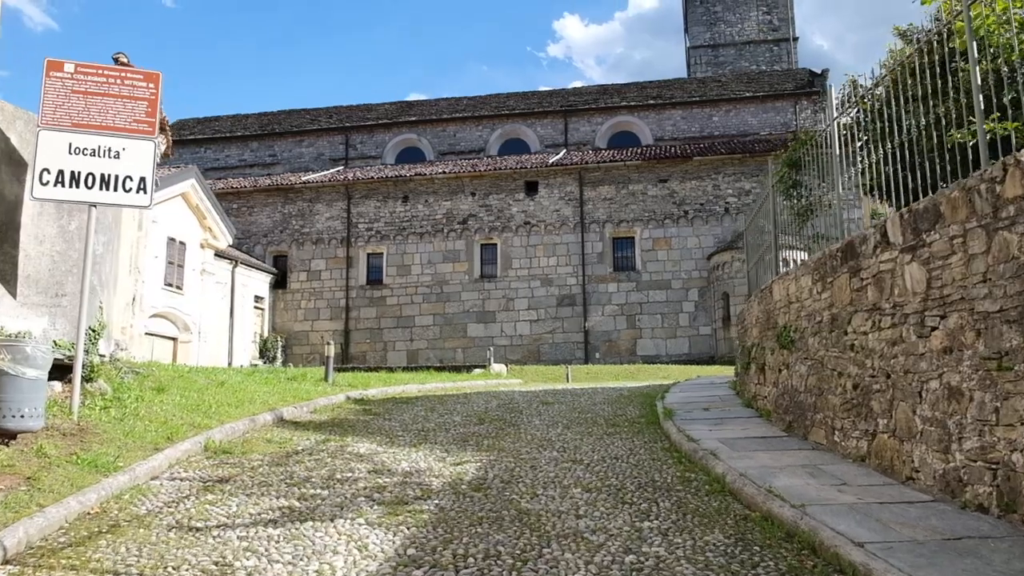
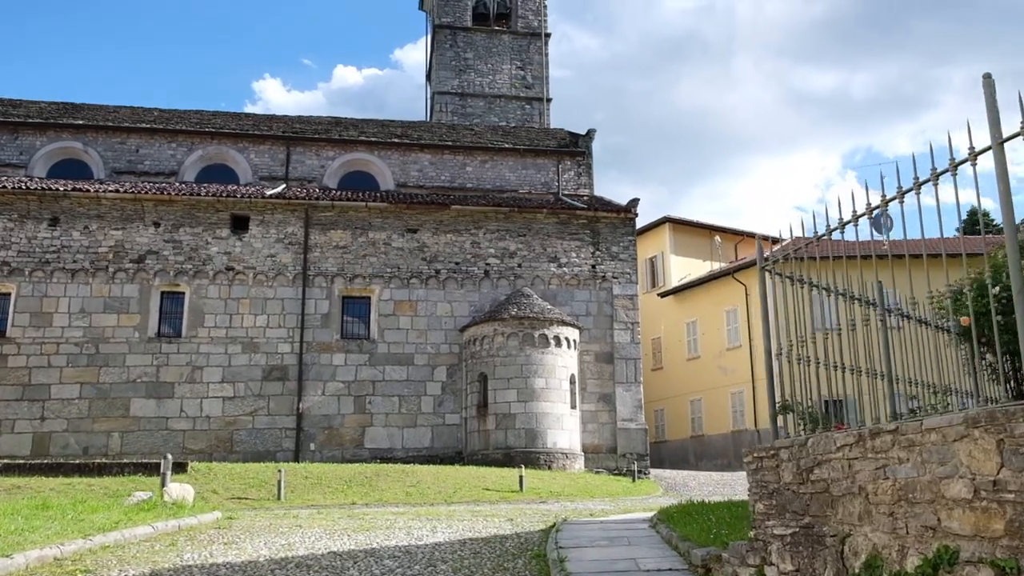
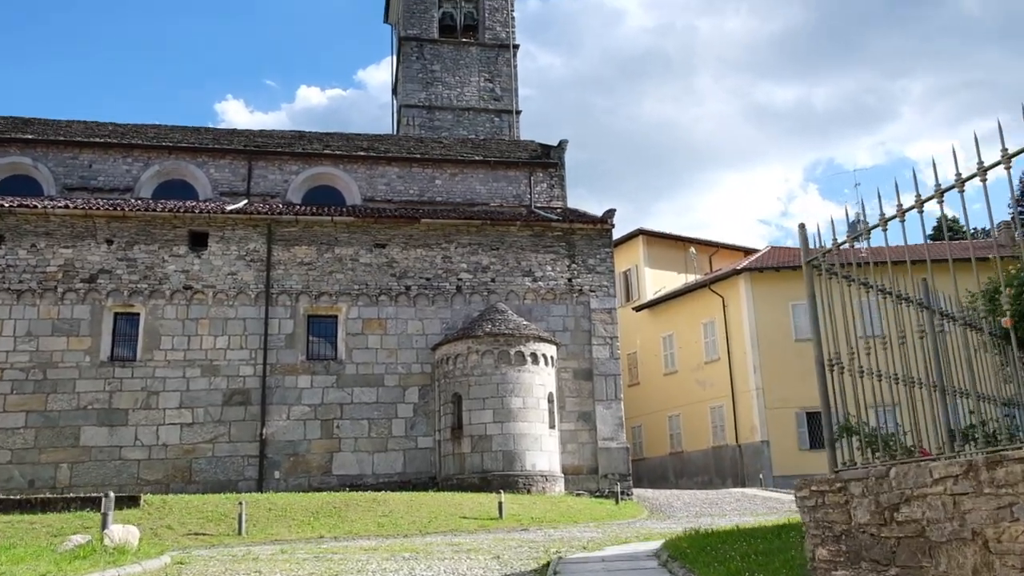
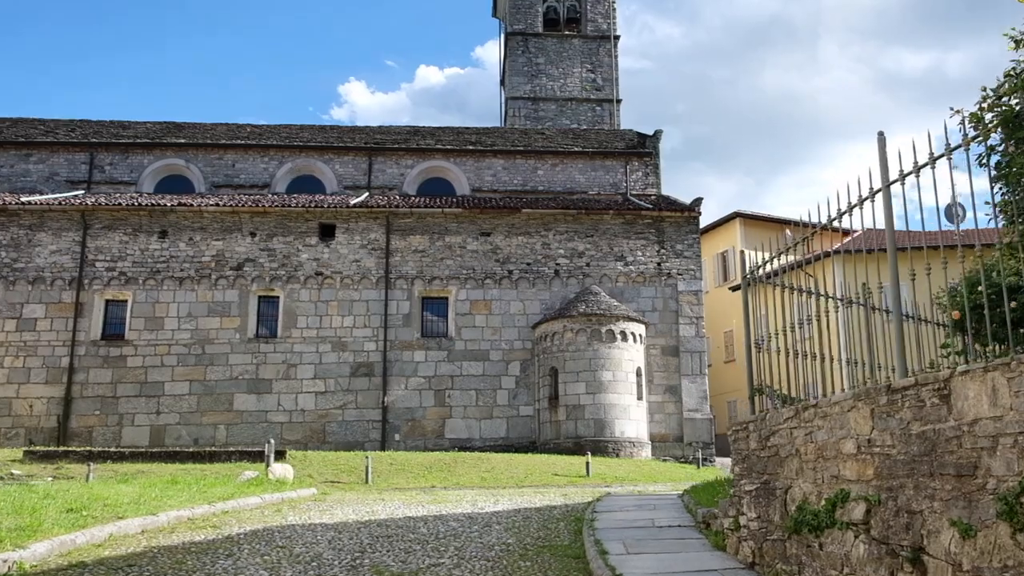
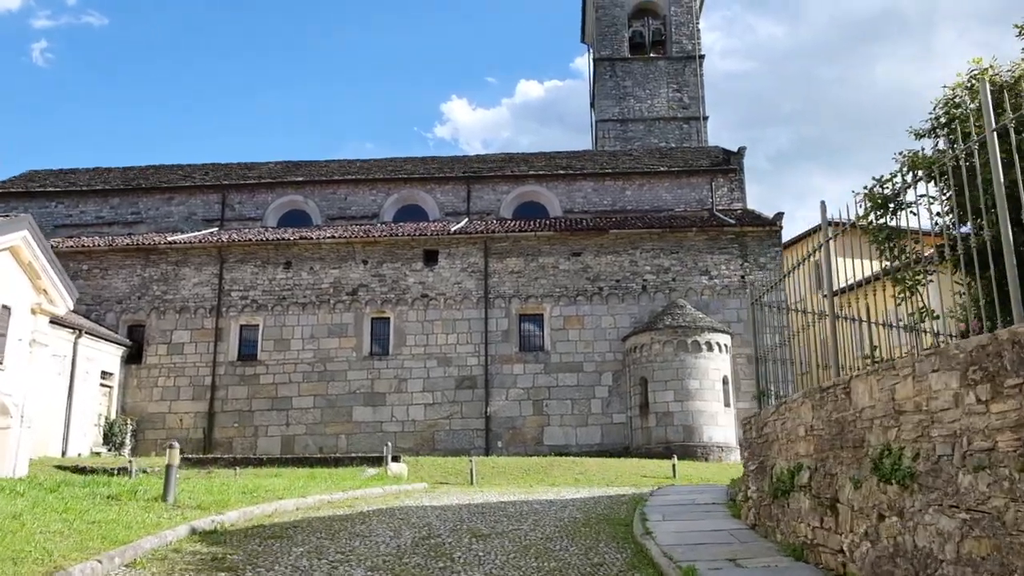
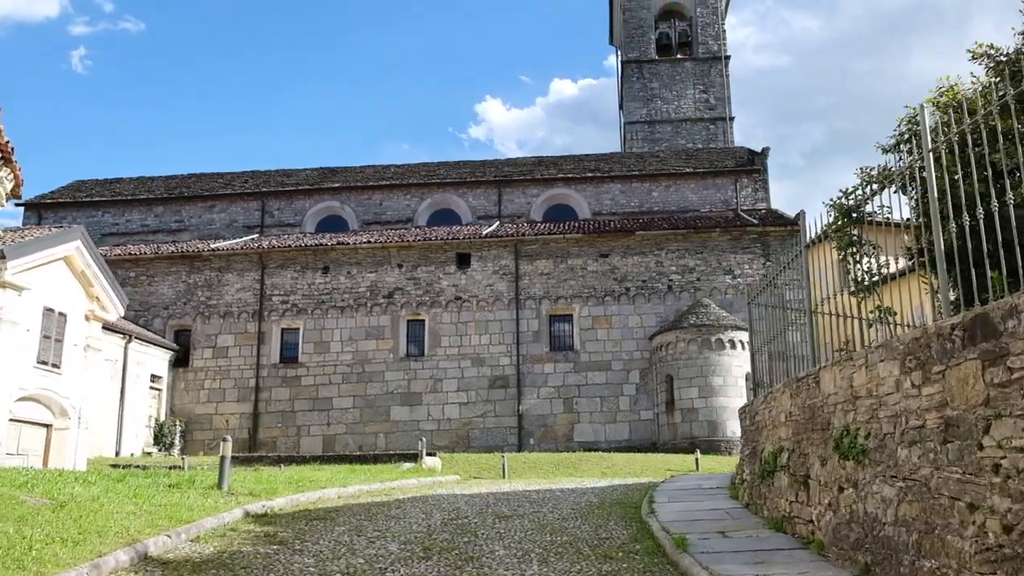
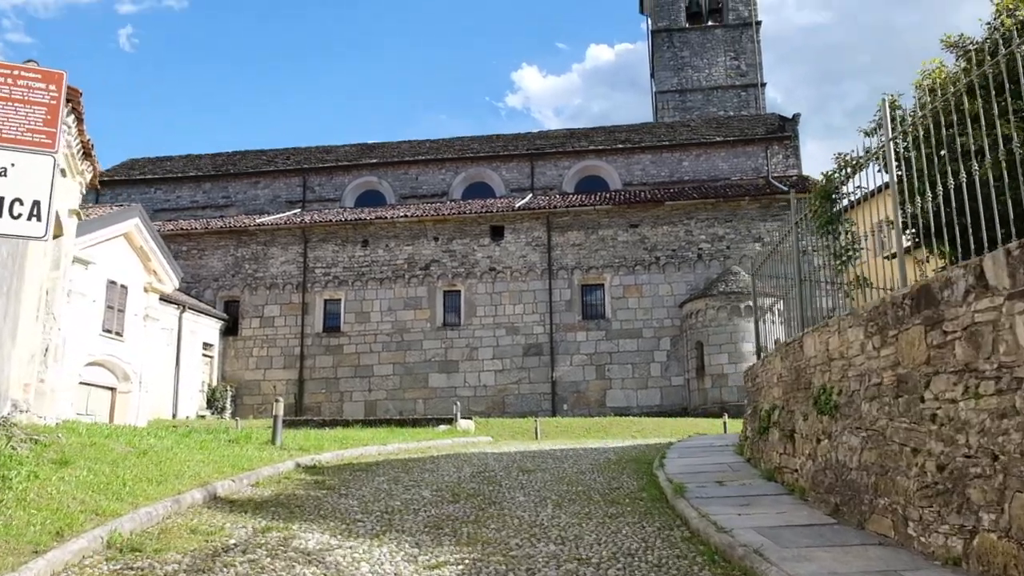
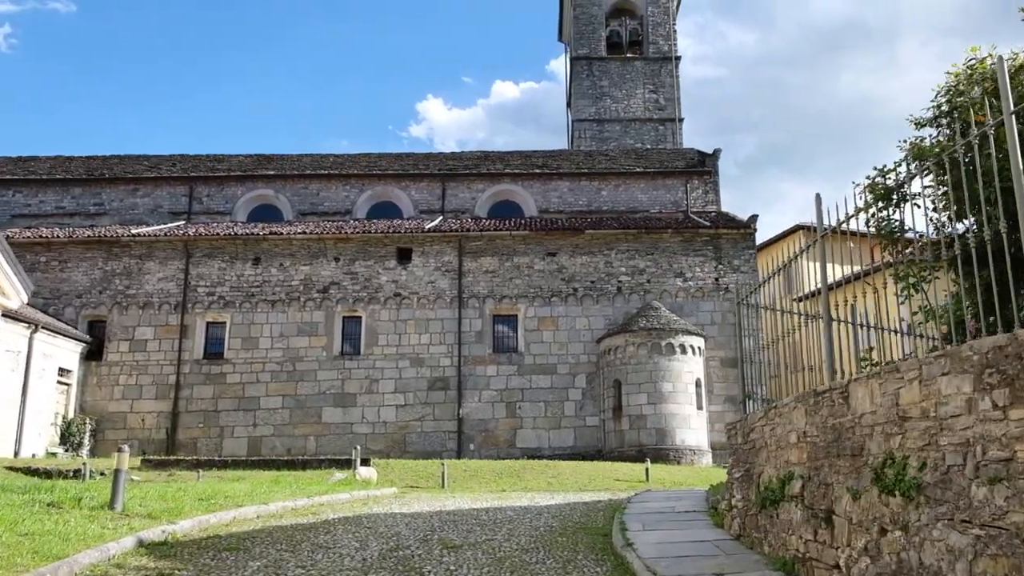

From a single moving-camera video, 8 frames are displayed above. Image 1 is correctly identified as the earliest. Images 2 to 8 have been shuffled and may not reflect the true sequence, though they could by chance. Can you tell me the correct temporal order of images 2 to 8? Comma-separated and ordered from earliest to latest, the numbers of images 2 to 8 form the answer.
7, 6, 5, 8, 4, 2, 3
